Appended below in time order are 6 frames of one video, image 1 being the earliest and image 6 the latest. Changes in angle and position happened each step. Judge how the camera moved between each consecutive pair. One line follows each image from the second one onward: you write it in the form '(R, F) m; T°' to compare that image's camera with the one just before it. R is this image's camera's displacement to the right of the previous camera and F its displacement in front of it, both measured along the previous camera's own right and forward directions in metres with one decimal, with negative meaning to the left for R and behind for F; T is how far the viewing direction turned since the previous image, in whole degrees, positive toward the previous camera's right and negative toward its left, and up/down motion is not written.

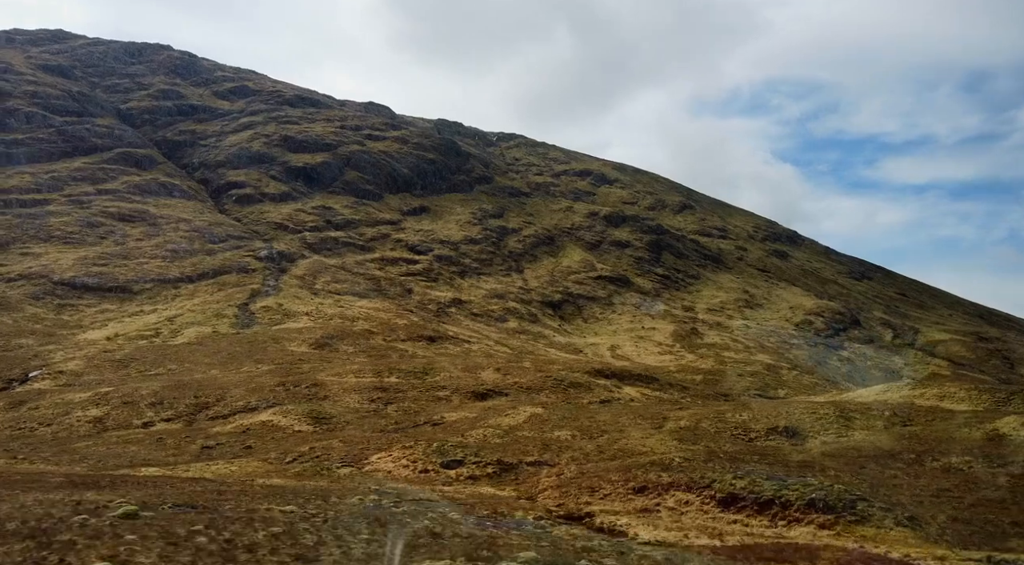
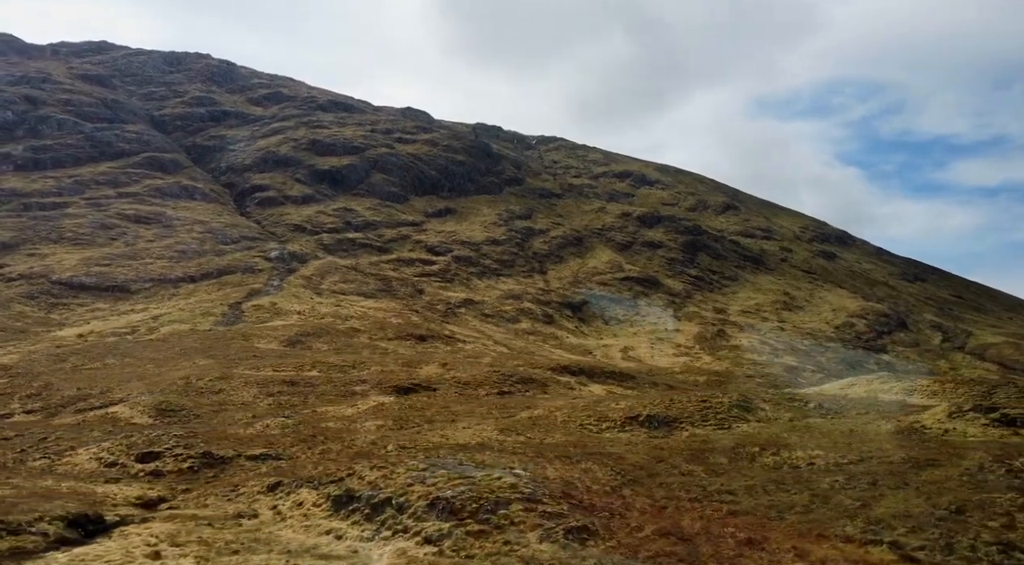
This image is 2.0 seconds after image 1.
(+5.2, +3.7) m; -4°
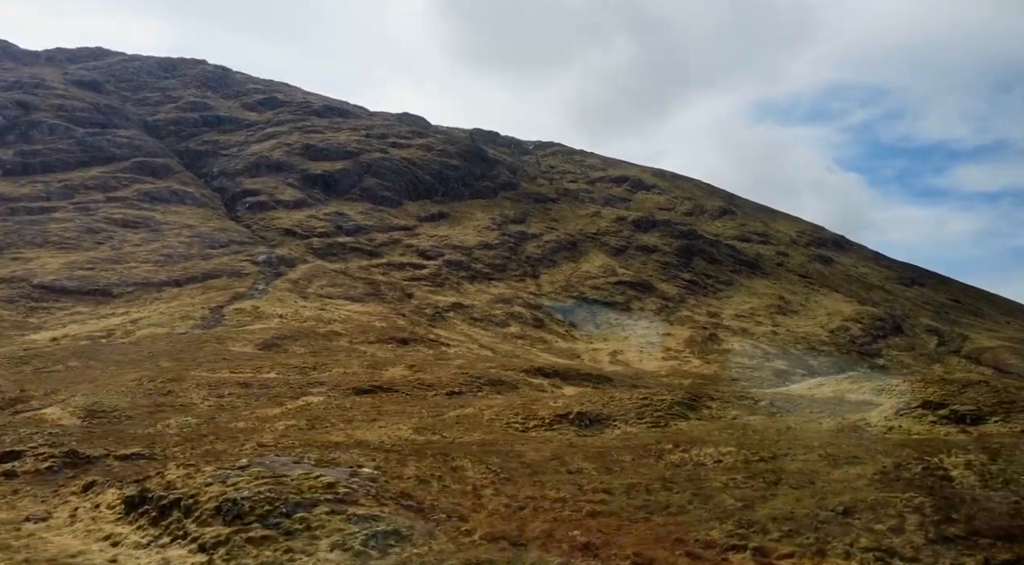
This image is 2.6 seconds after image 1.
(+1.5, +1.0) m; 0°
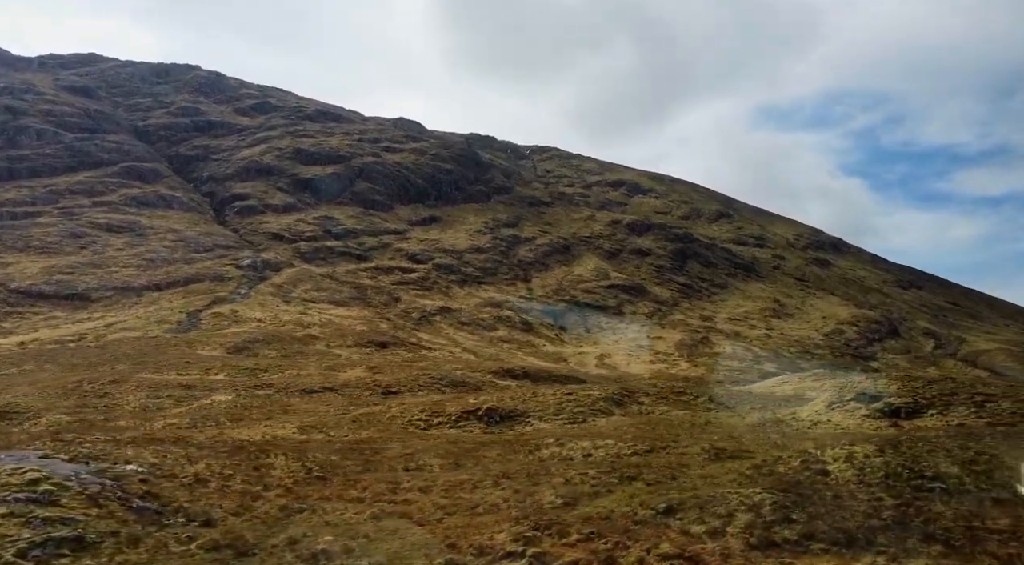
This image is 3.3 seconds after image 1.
(+1.7, +1.2) m; 0°
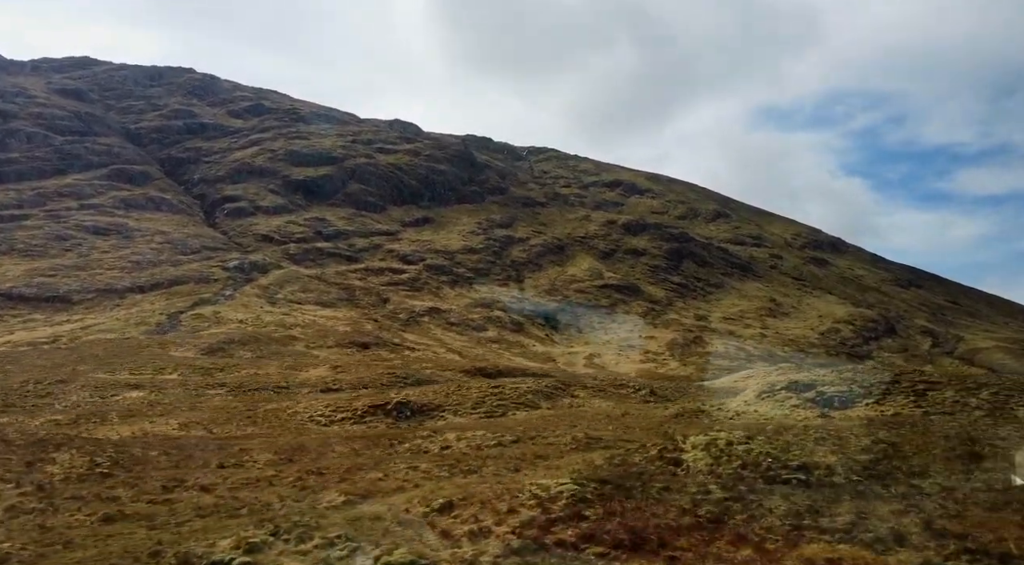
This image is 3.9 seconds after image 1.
(+1.5, +1.0) m; 0°
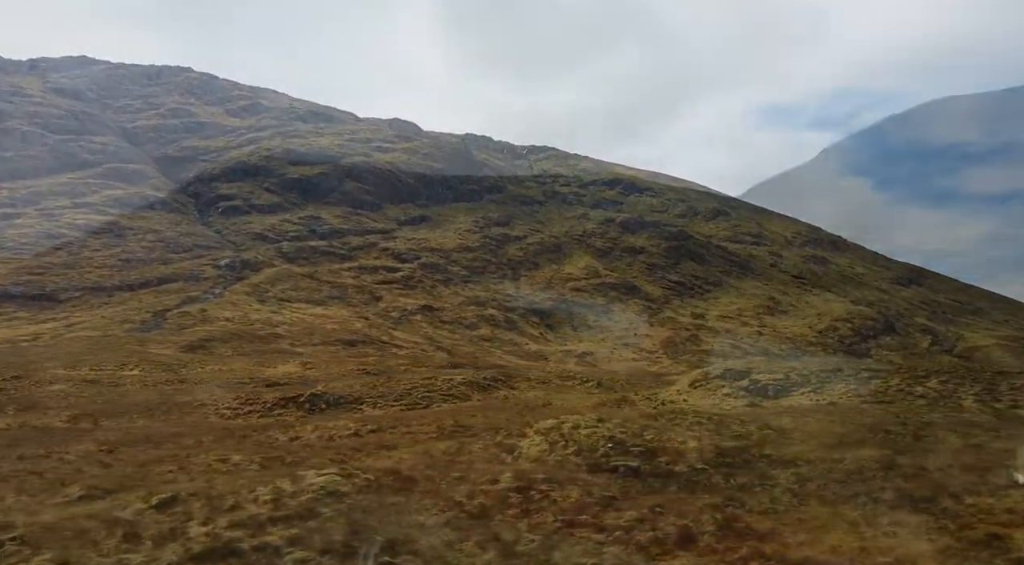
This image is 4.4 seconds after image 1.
(+1.2, +0.9) m; 0°
